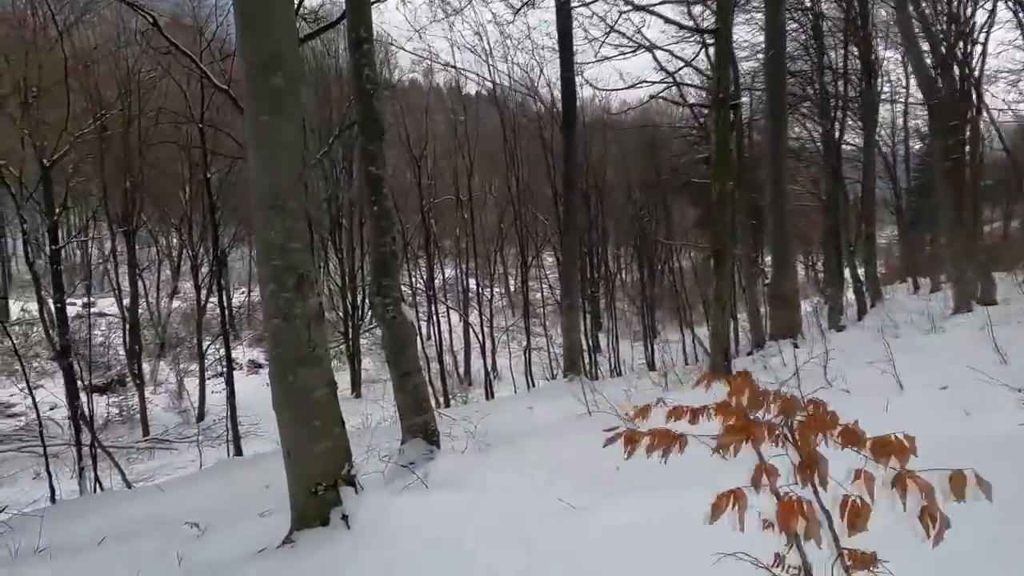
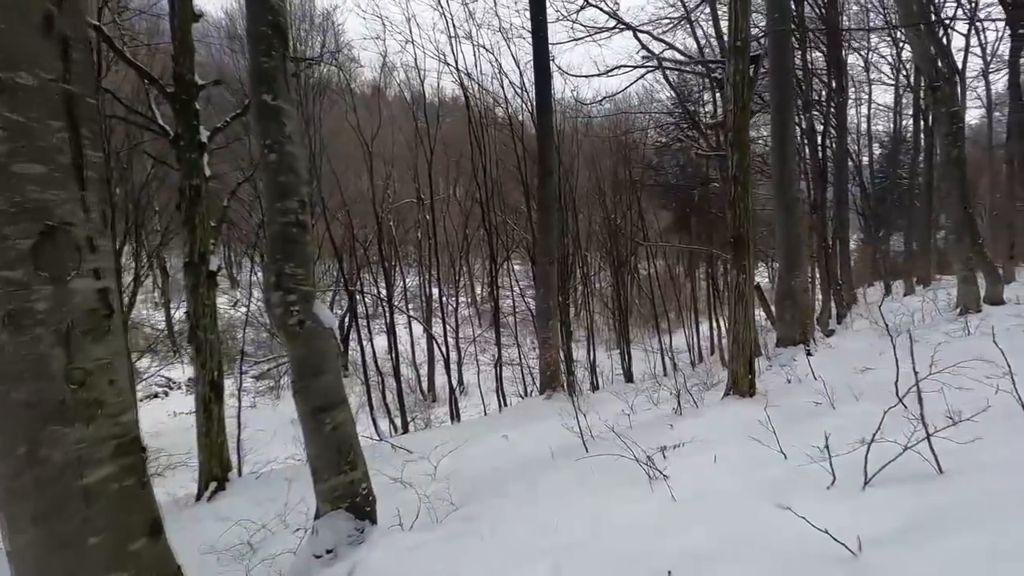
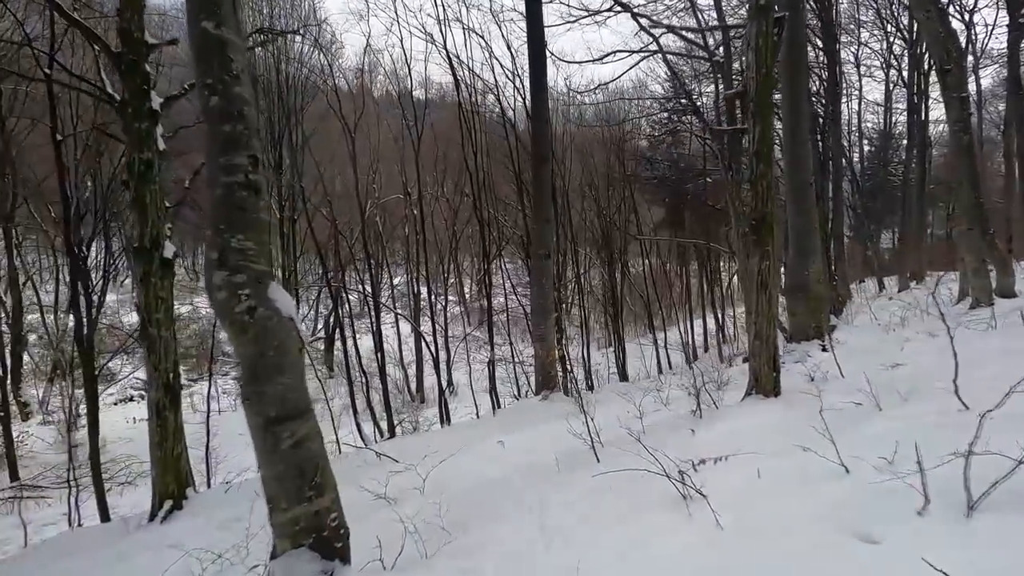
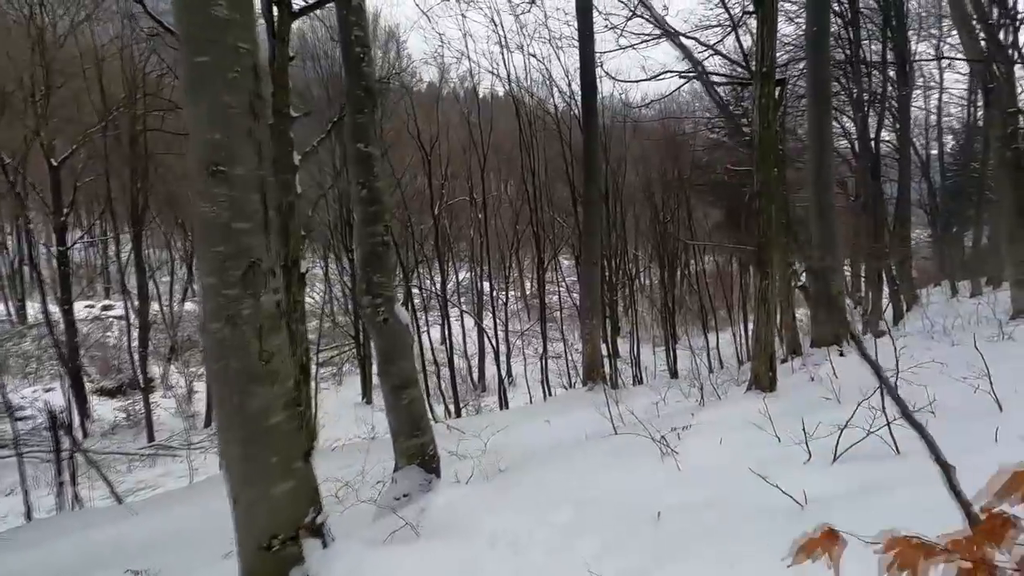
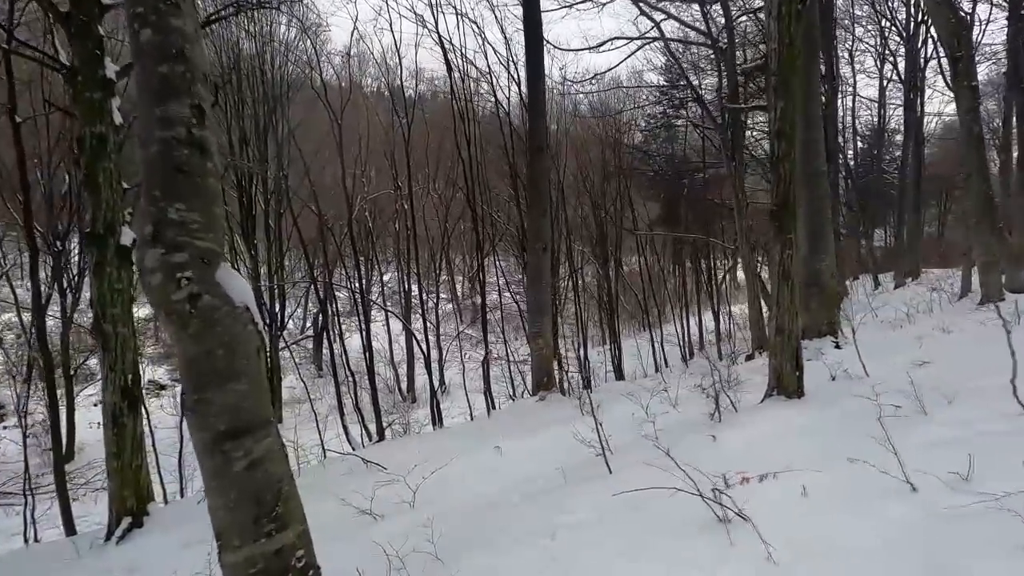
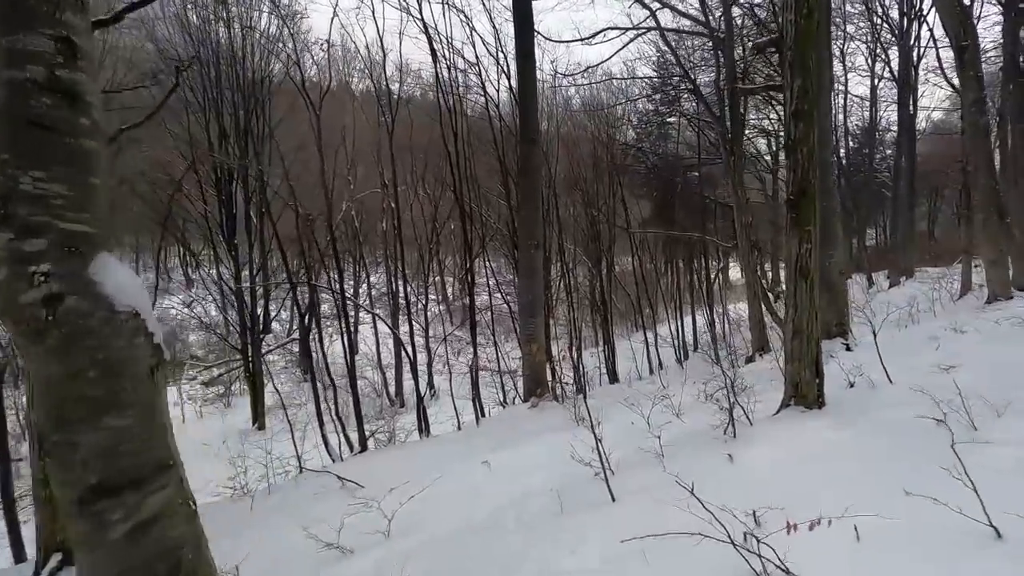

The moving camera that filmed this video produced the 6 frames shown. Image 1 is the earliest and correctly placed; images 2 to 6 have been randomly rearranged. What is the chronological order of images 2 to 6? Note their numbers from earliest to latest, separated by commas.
4, 2, 3, 5, 6
